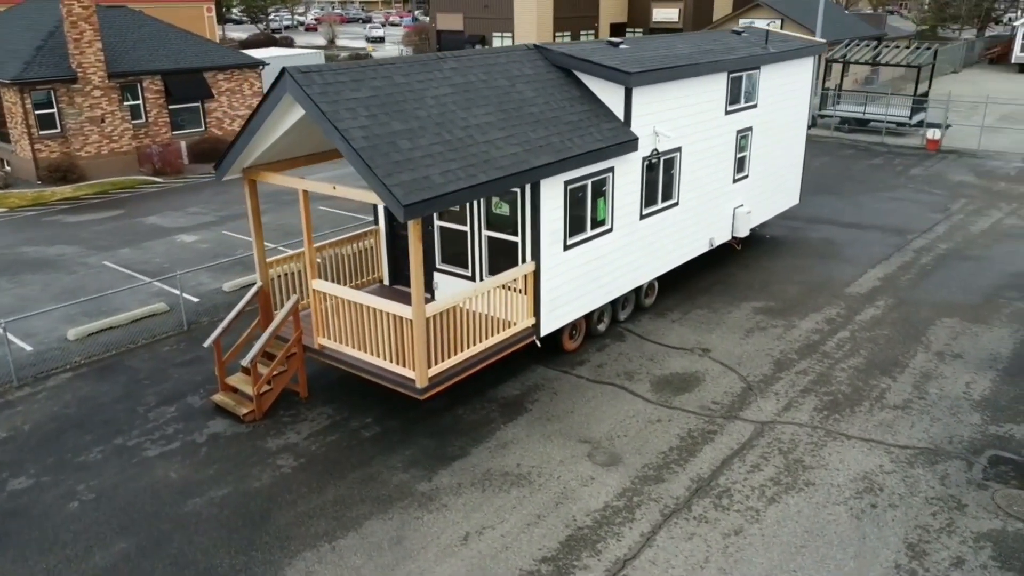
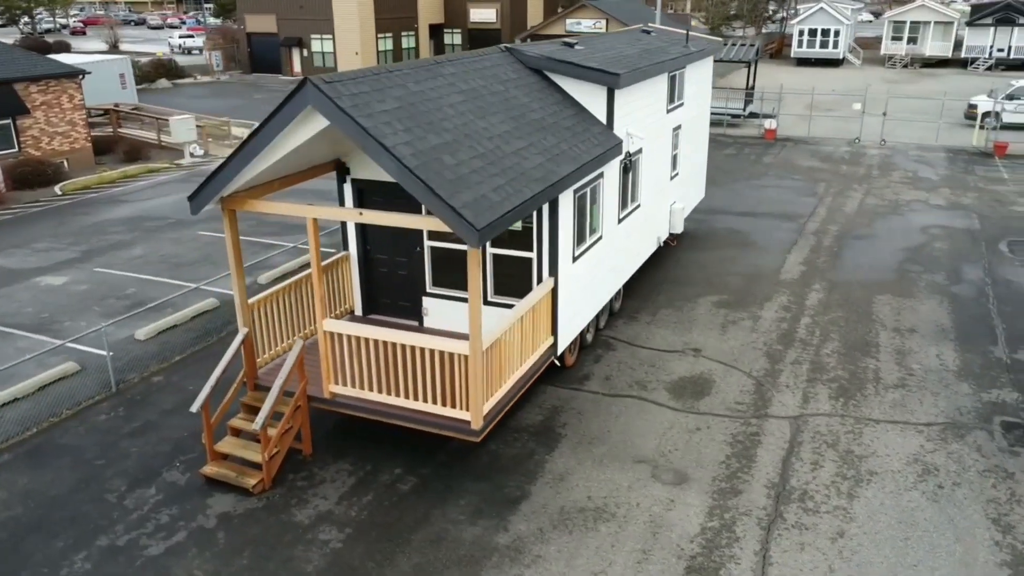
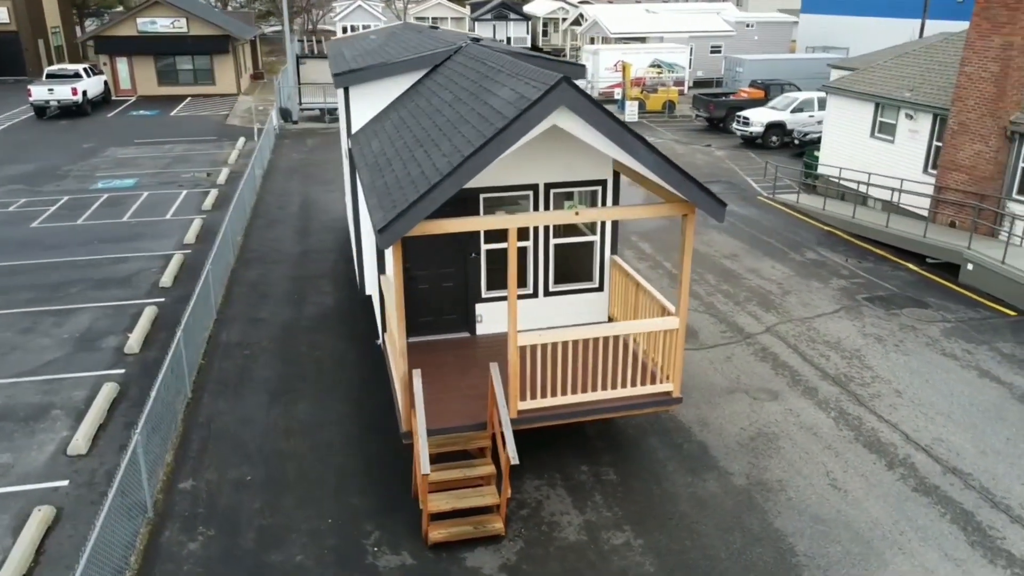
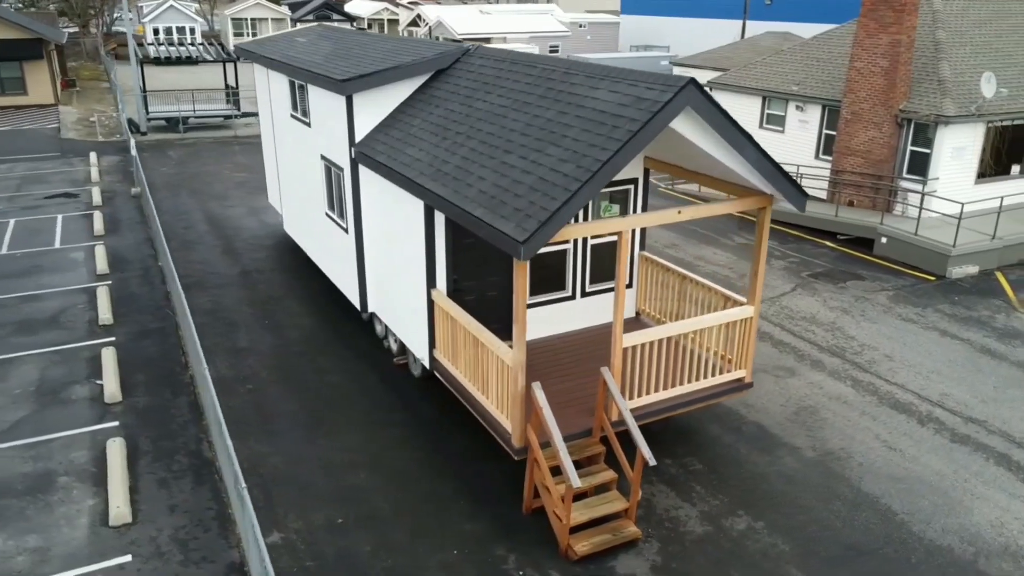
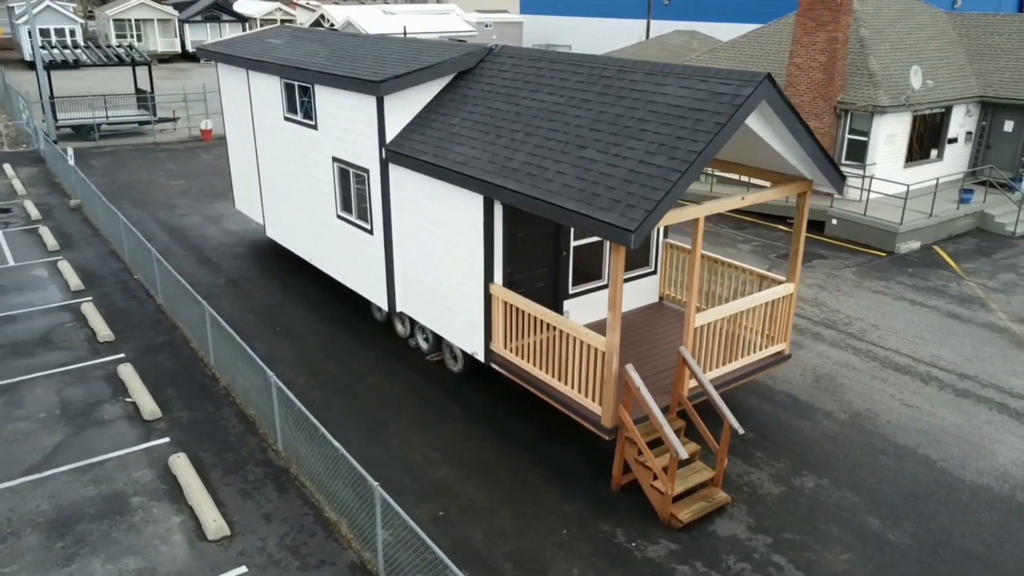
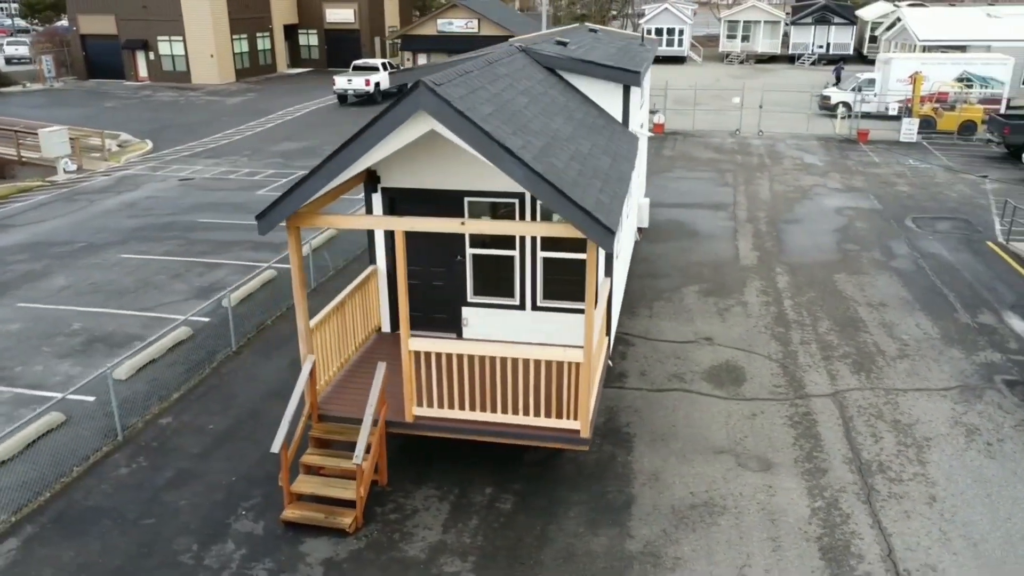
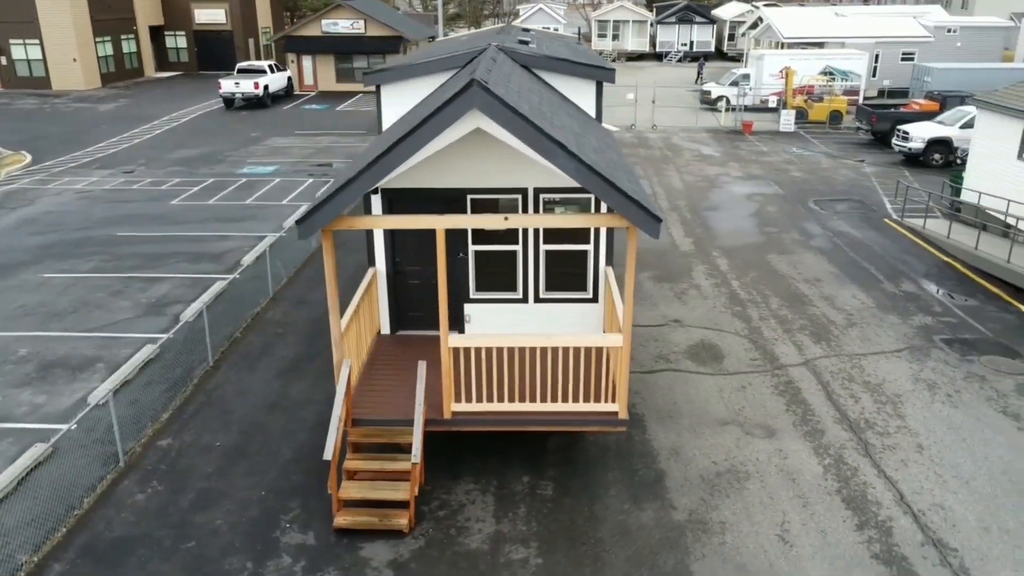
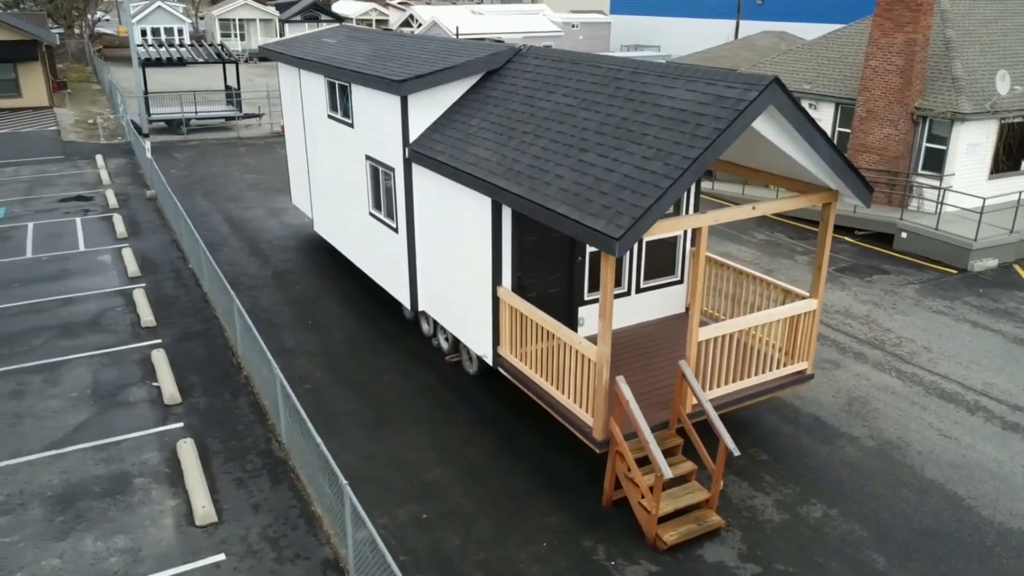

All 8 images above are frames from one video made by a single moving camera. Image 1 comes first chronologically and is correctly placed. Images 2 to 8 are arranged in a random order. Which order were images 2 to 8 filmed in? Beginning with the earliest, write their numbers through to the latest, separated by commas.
2, 6, 7, 3, 4, 8, 5
